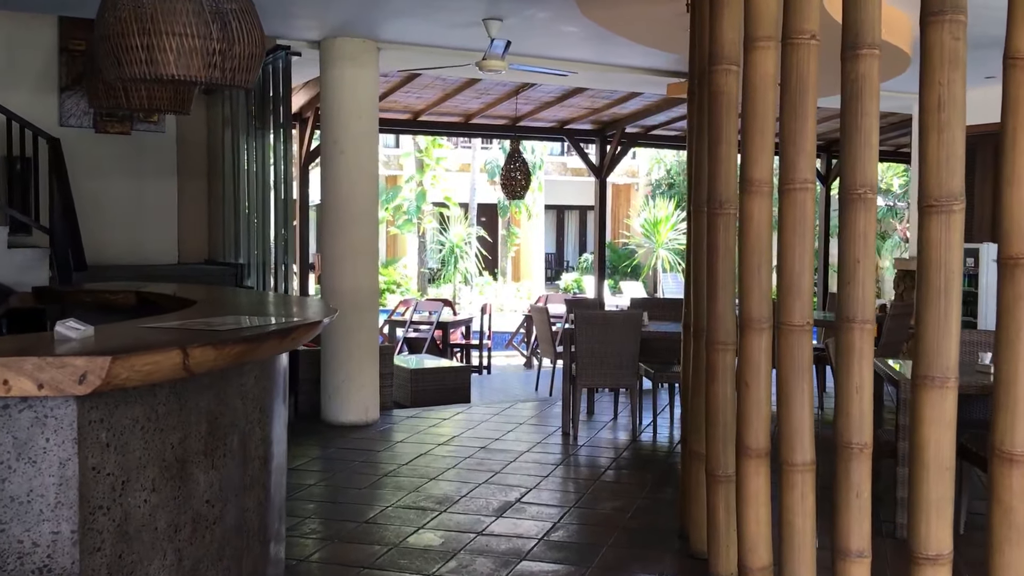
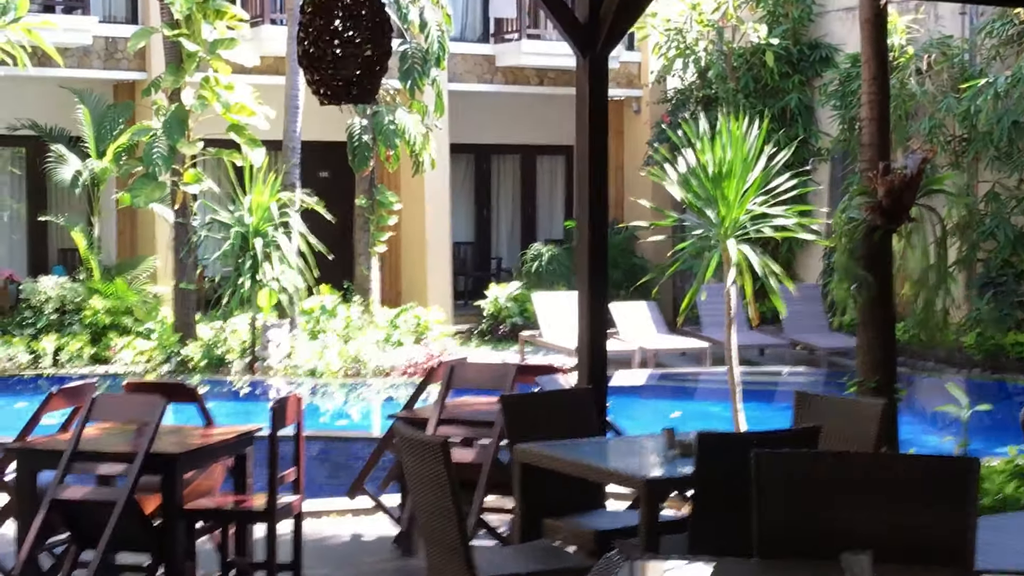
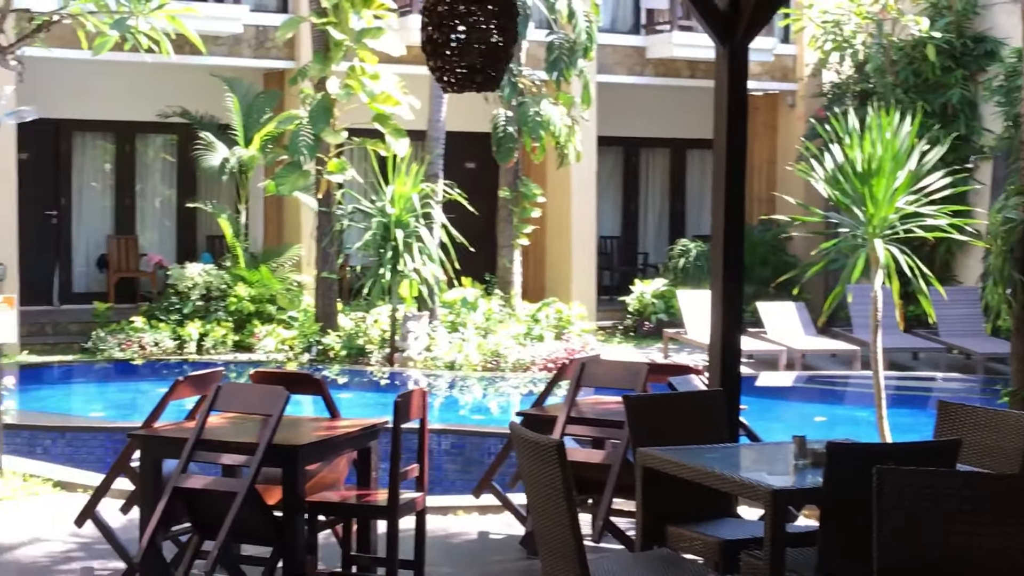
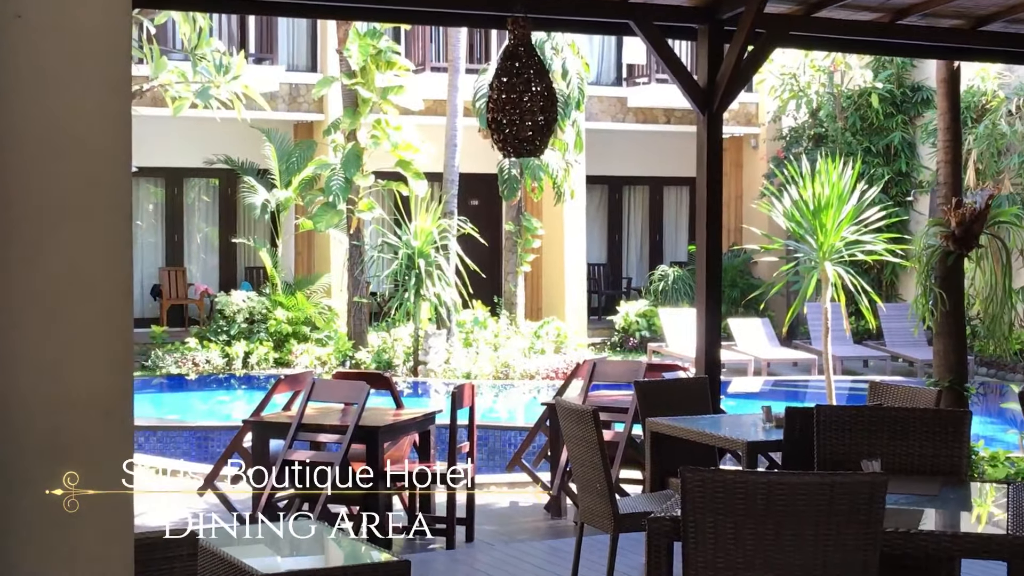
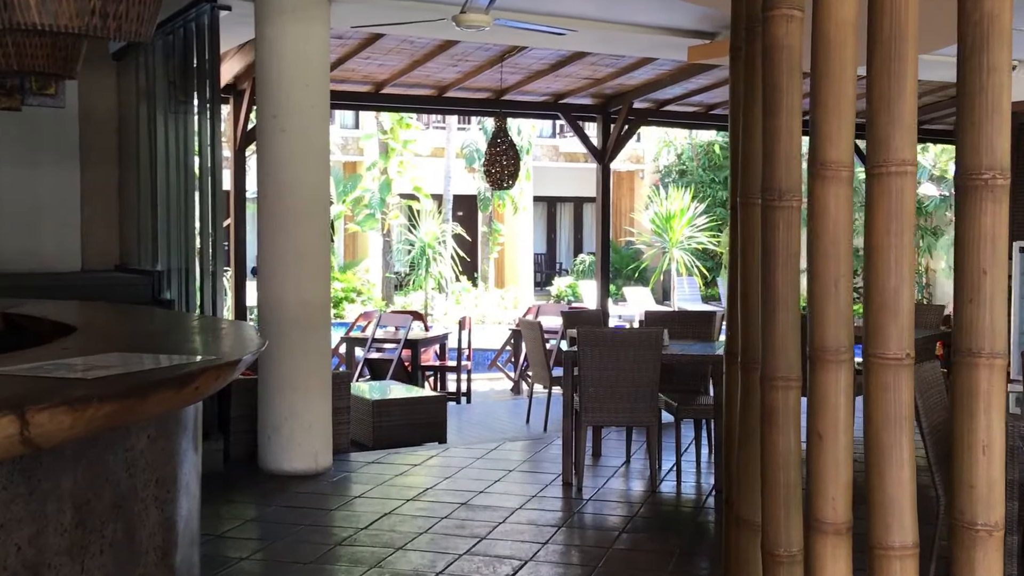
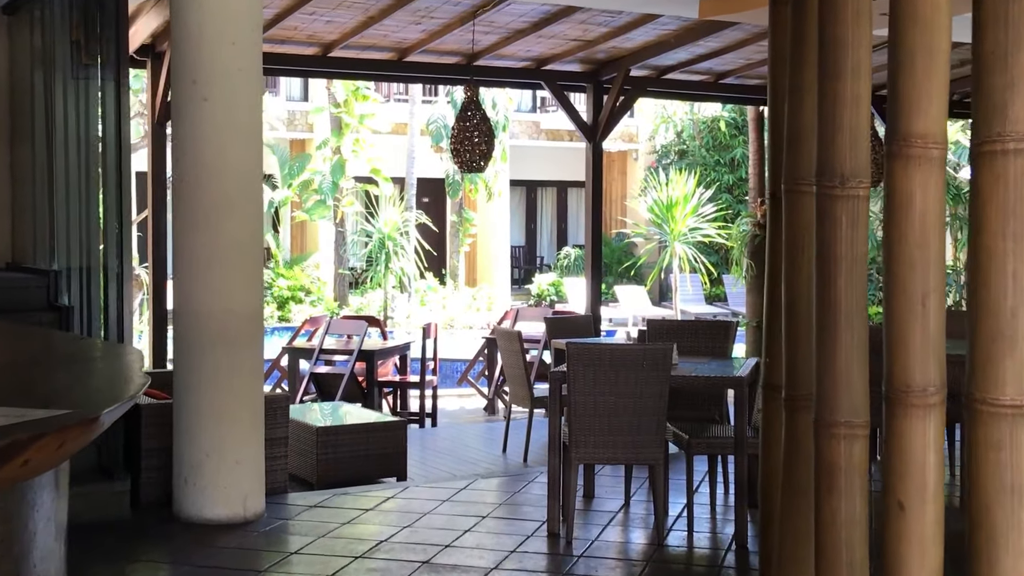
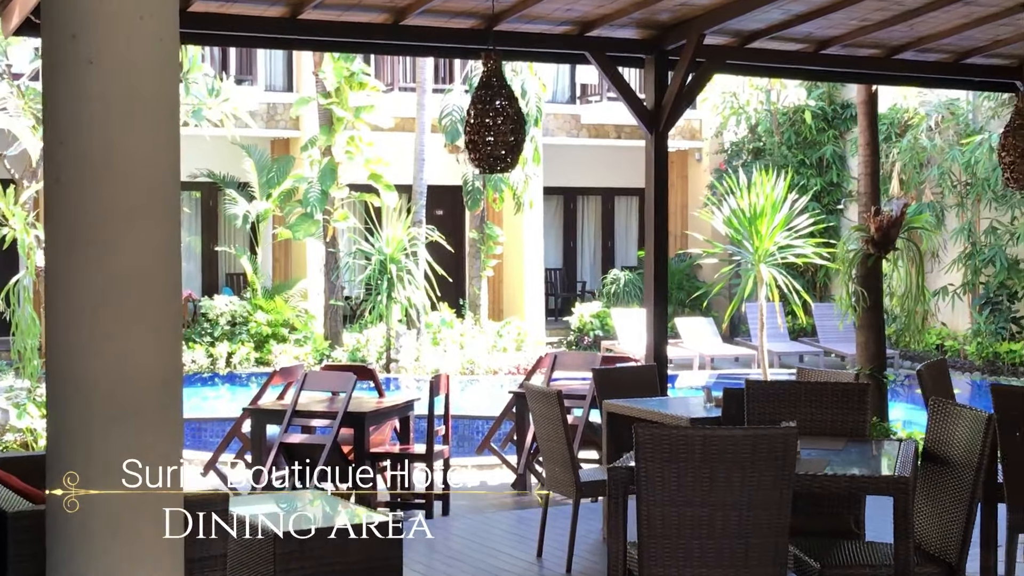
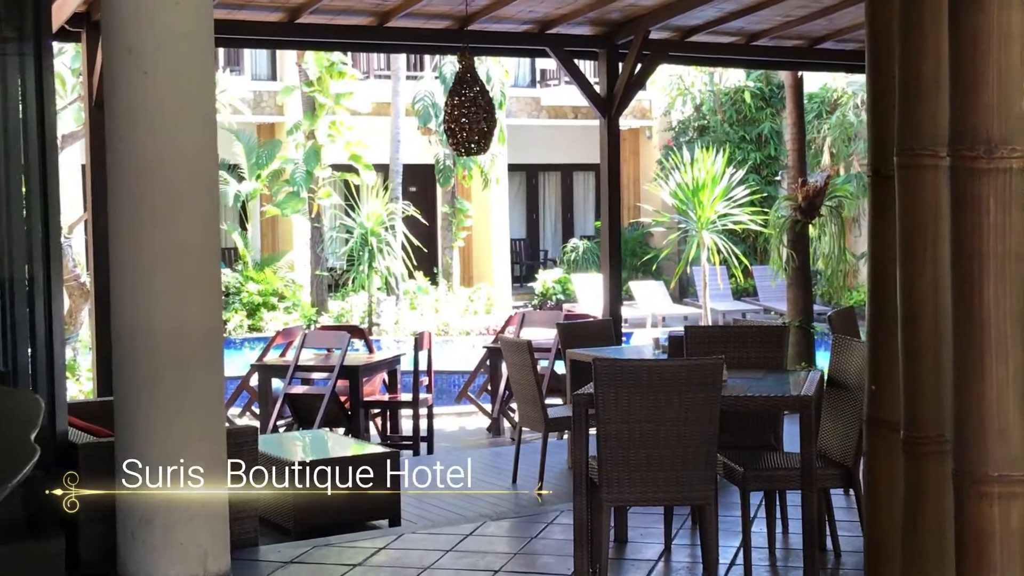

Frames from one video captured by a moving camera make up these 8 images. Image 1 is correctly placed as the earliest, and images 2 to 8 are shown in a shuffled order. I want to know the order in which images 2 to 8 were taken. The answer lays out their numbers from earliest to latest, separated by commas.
5, 6, 8, 7, 4, 2, 3
